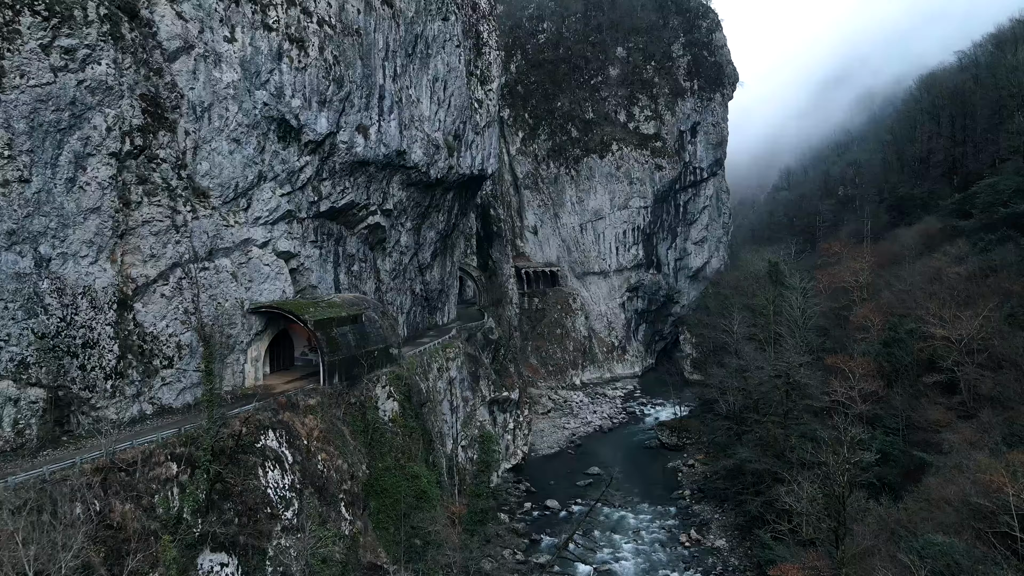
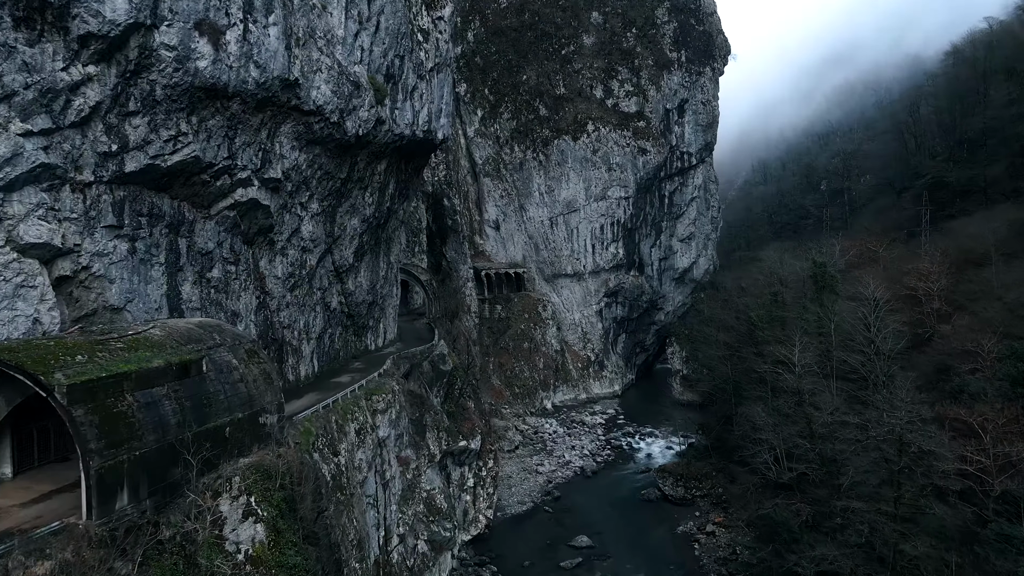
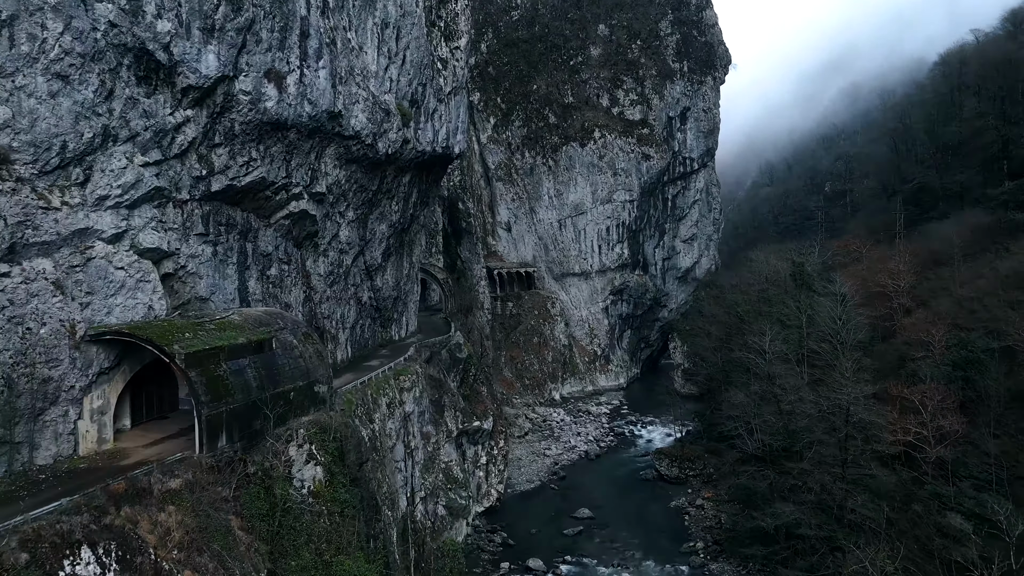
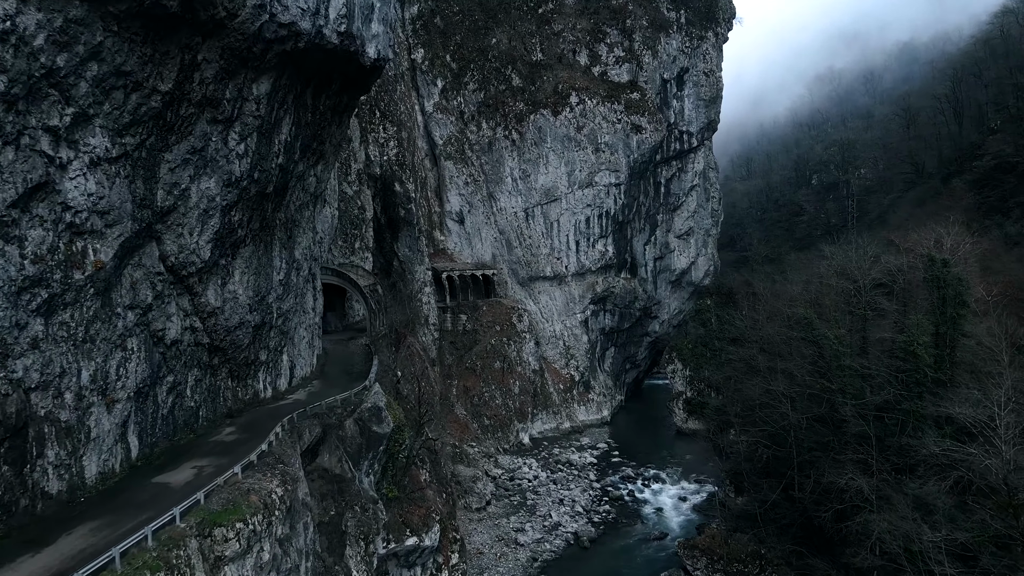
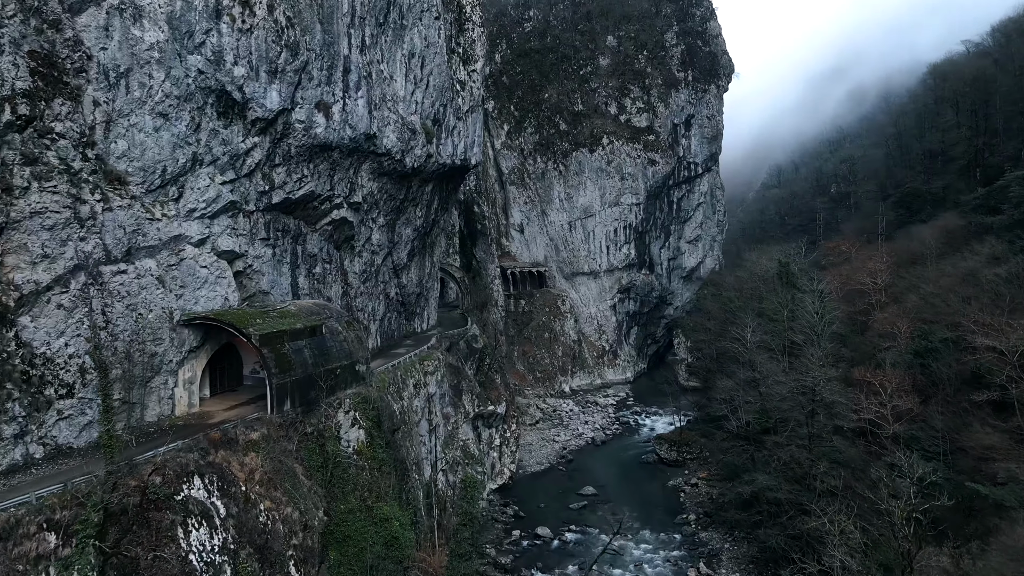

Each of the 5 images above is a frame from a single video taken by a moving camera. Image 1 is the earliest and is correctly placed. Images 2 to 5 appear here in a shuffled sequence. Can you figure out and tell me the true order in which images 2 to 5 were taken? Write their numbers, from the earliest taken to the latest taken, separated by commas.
5, 3, 2, 4
